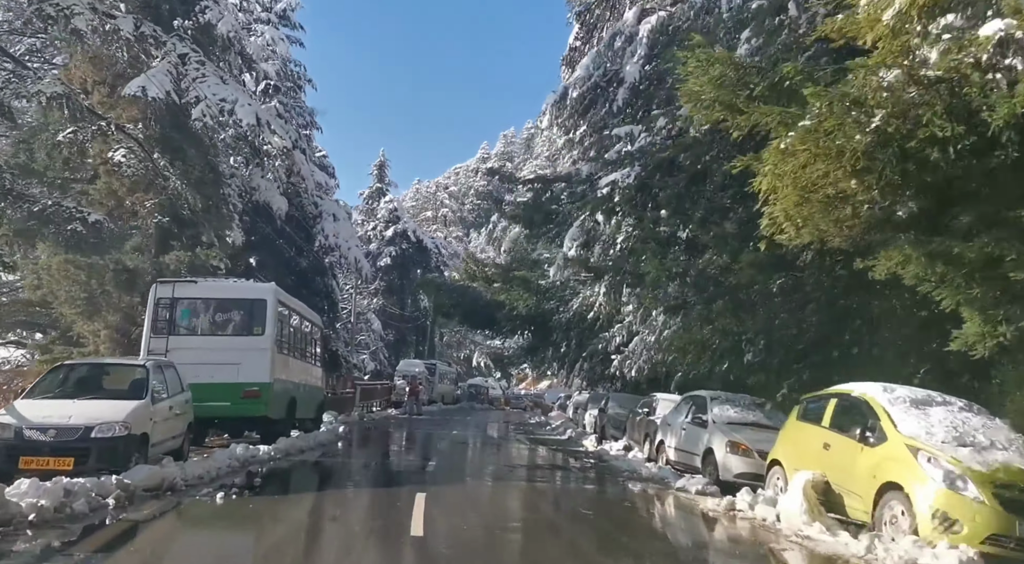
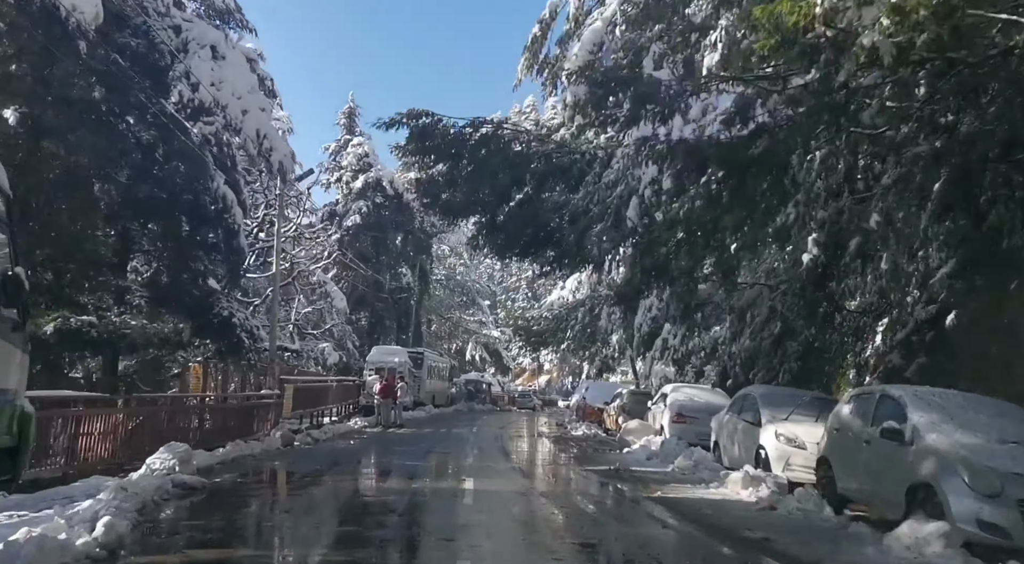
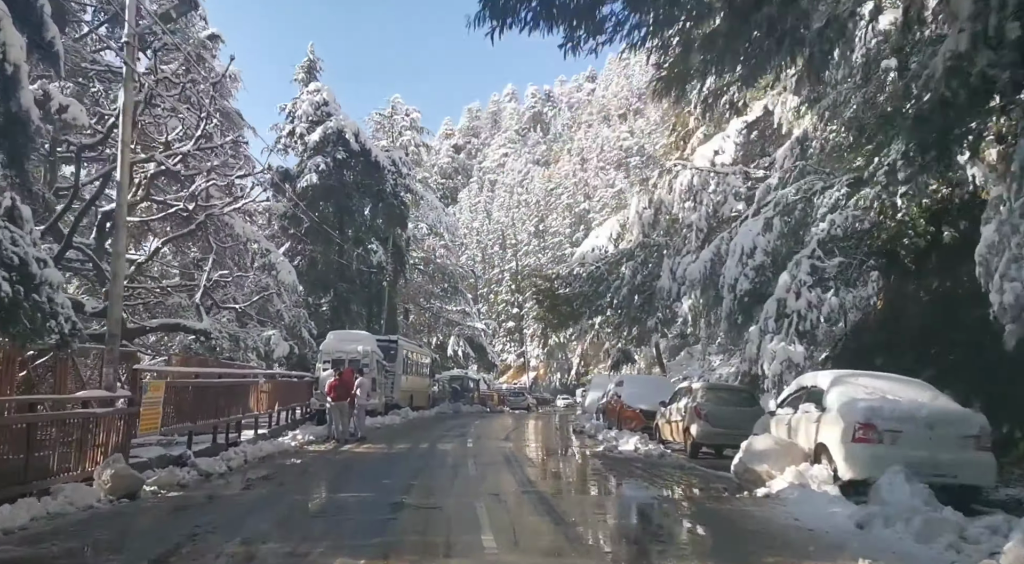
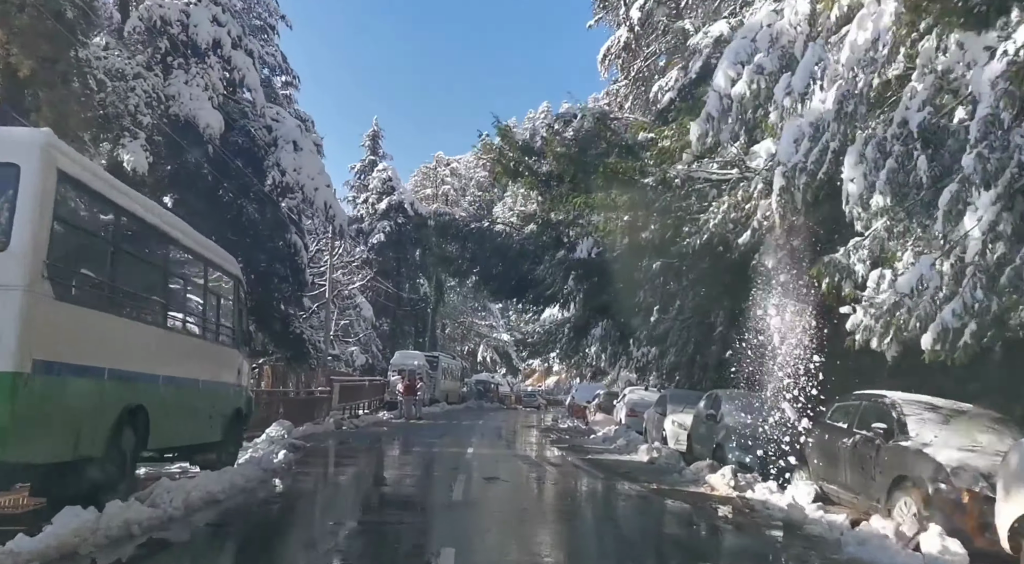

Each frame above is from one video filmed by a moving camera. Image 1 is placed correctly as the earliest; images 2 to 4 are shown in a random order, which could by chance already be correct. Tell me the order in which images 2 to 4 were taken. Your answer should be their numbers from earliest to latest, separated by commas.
4, 2, 3
